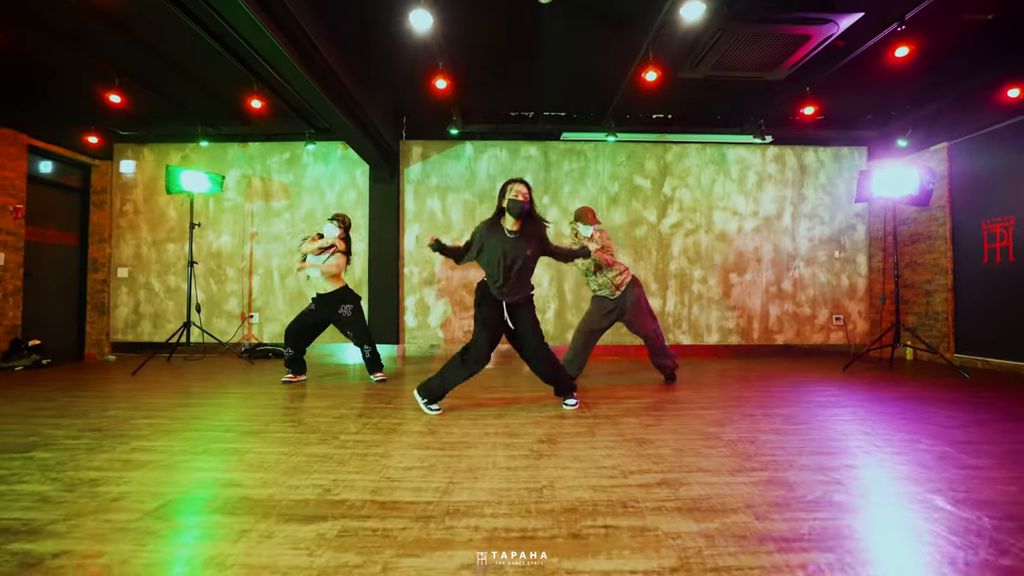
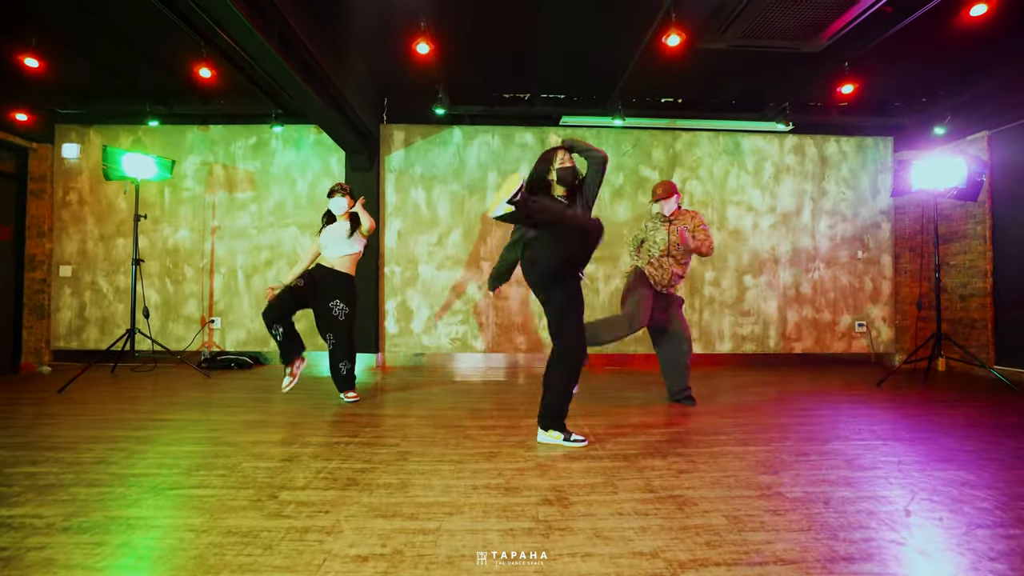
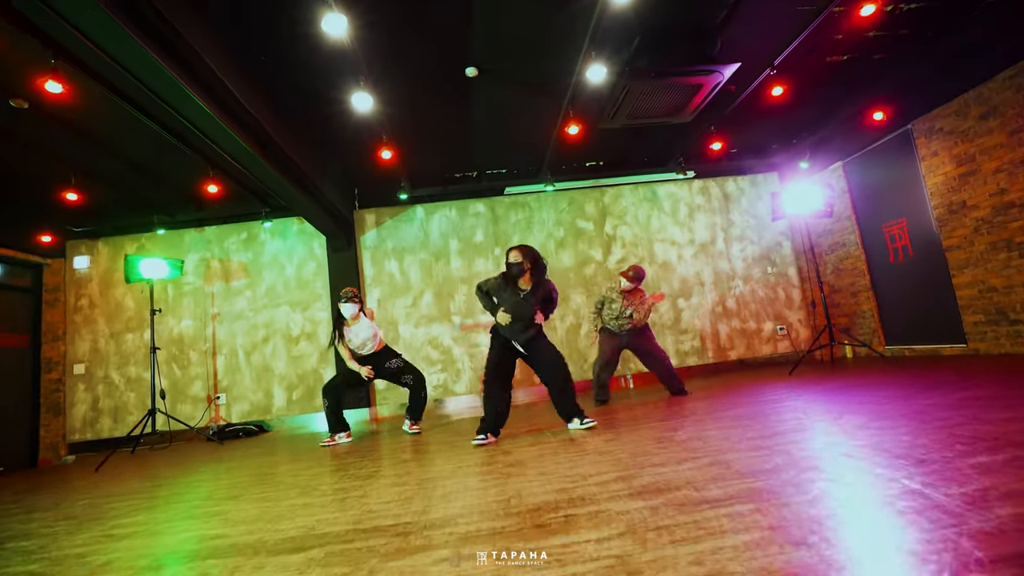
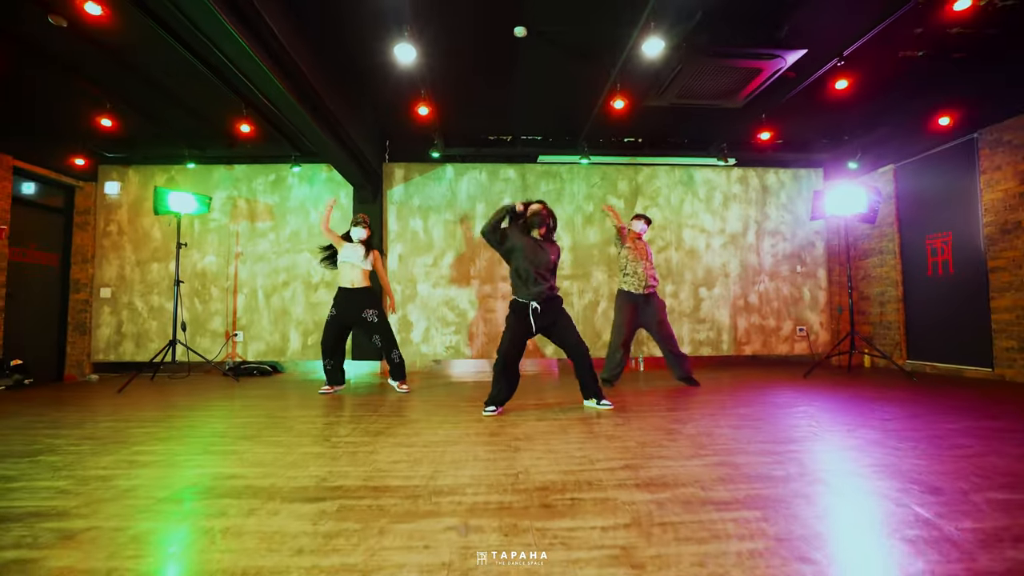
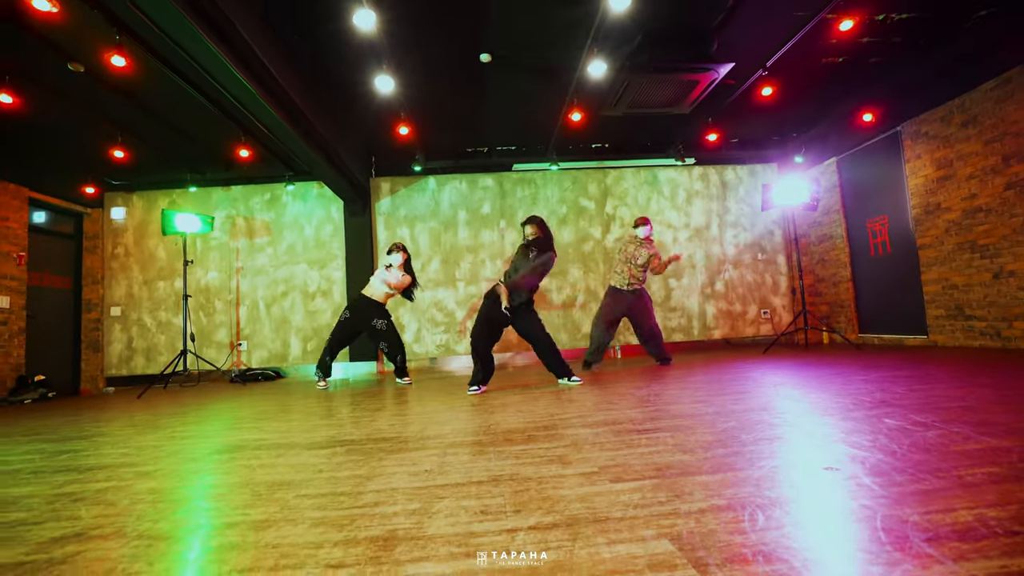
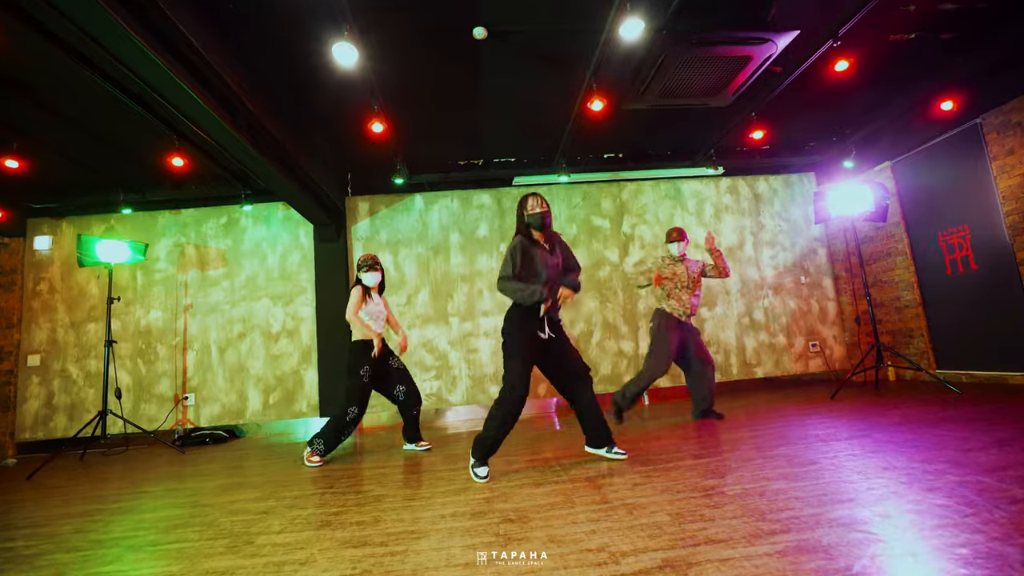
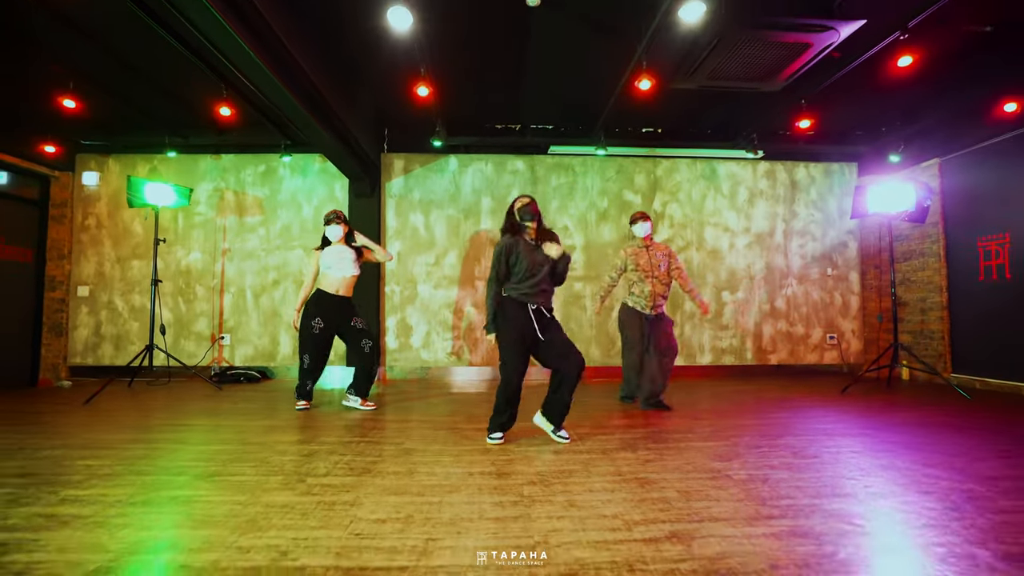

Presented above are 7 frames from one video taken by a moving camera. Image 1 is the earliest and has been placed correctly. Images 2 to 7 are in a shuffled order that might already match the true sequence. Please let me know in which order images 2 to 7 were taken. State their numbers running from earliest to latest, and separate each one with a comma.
2, 7, 4, 5, 3, 6
